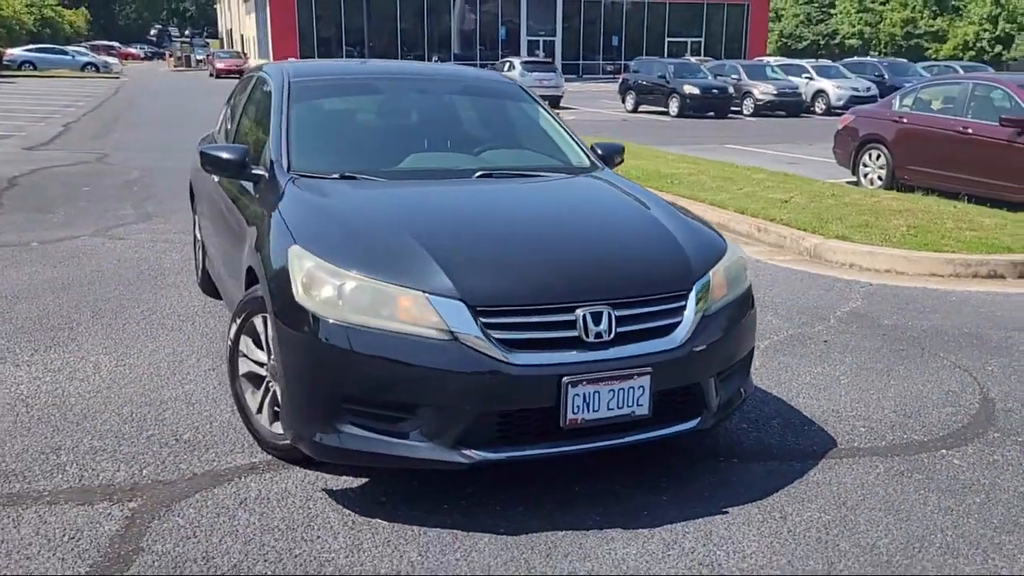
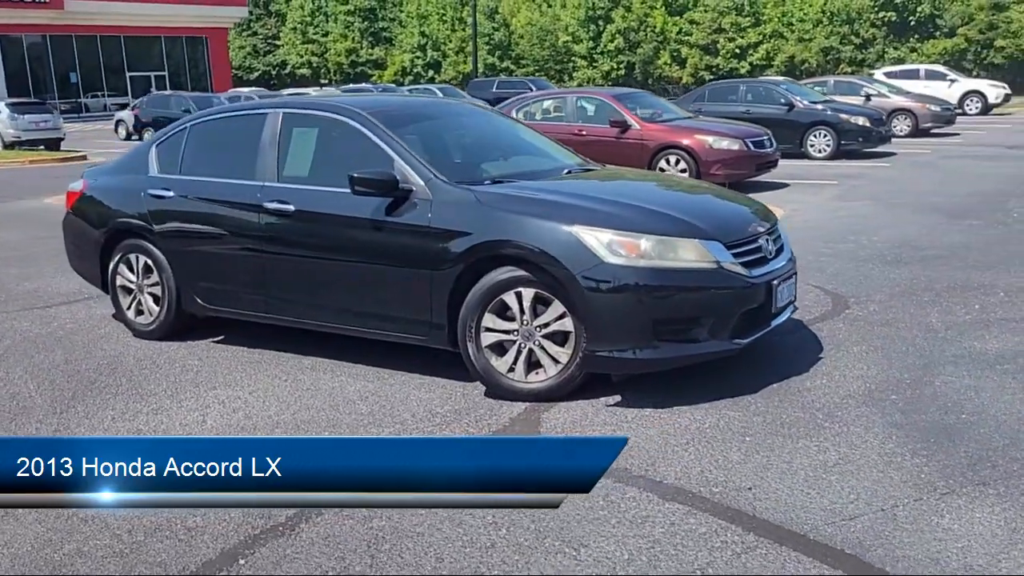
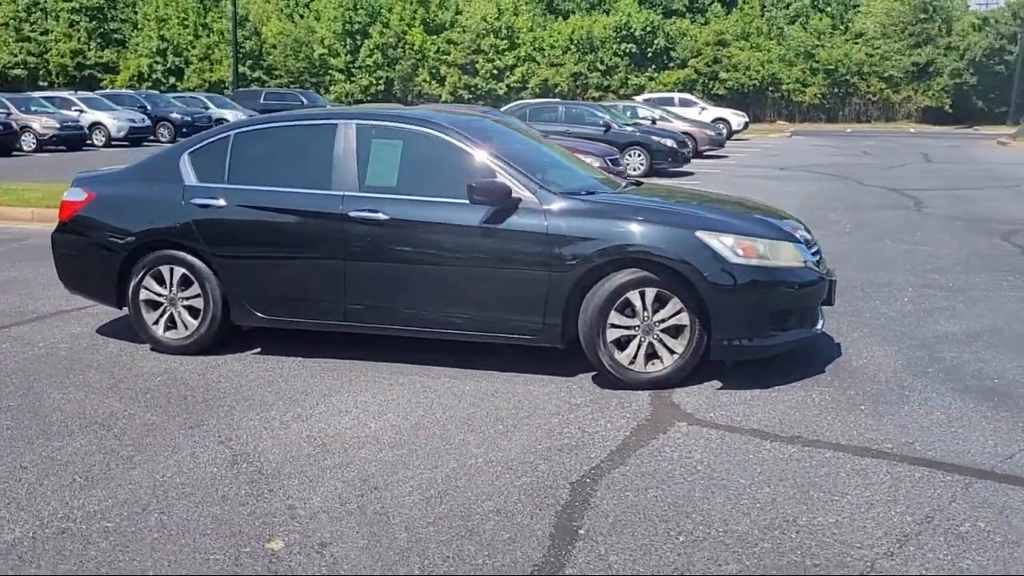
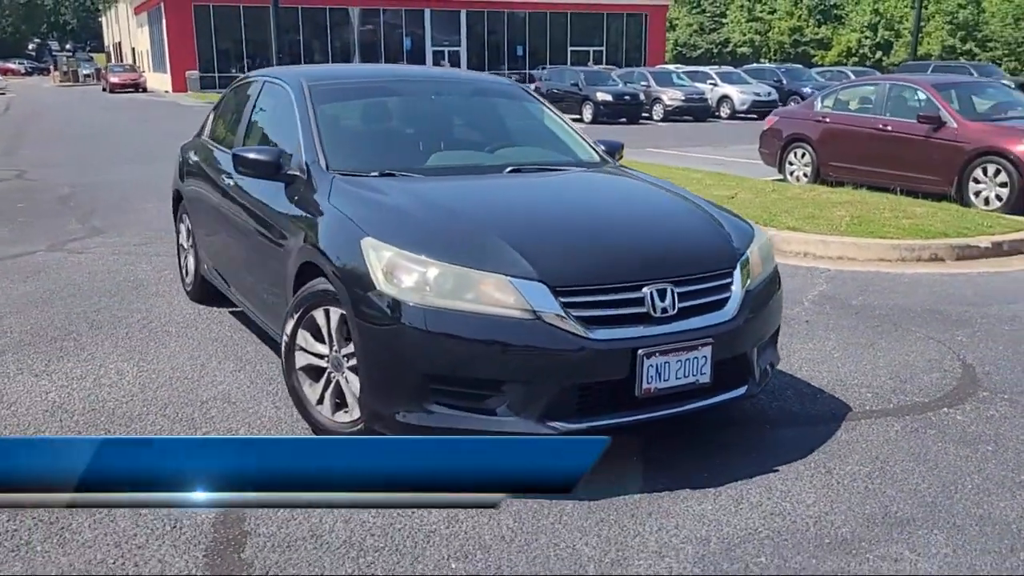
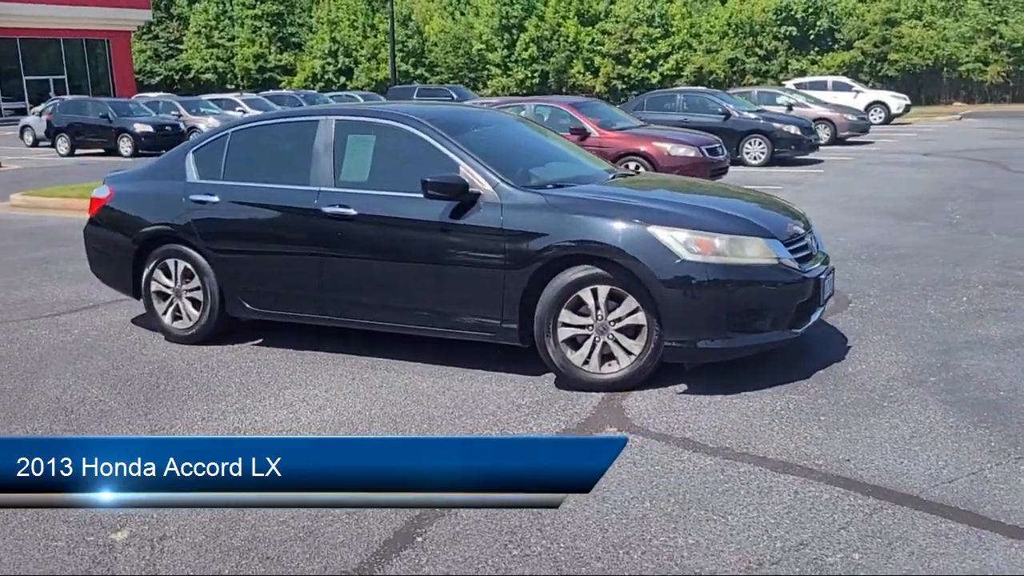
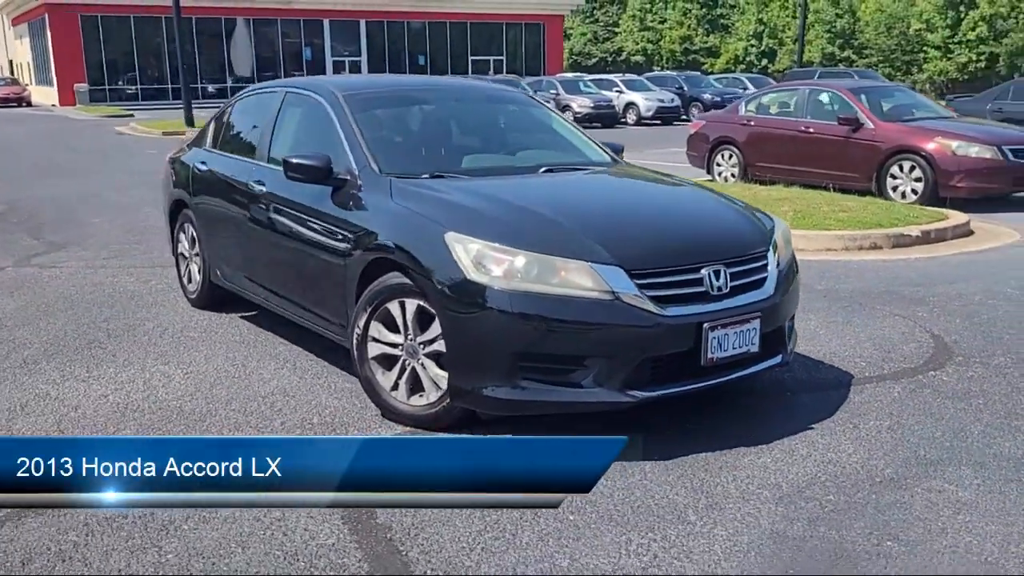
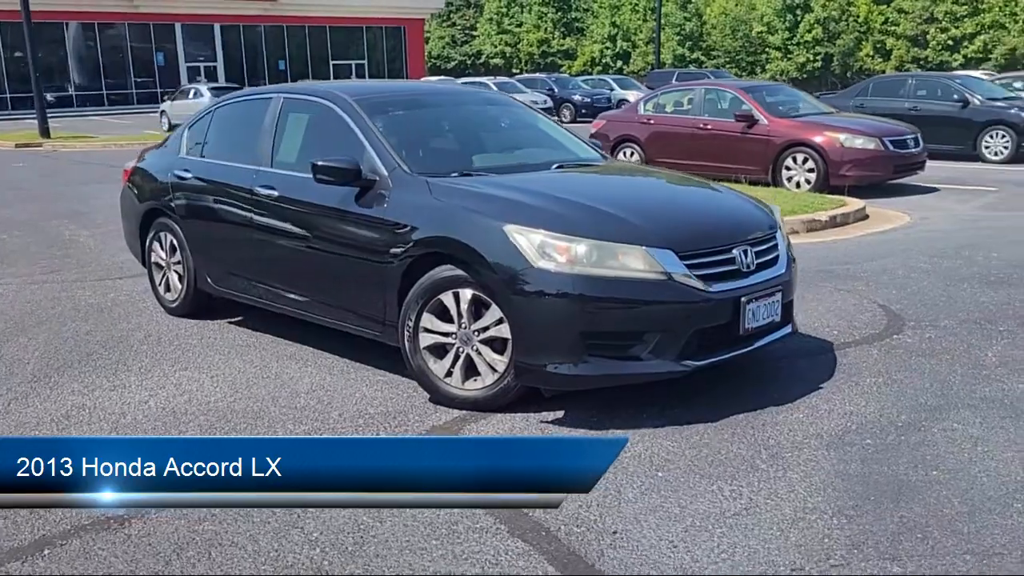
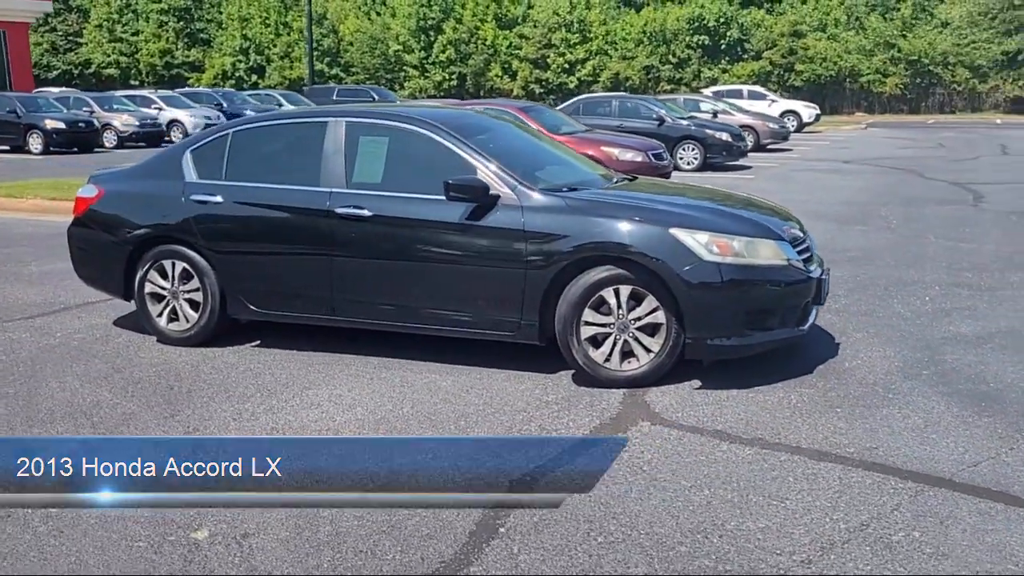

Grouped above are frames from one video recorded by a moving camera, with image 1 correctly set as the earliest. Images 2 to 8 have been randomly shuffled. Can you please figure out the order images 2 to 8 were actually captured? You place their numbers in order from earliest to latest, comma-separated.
4, 6, 7, 2, 5, 8, 3
